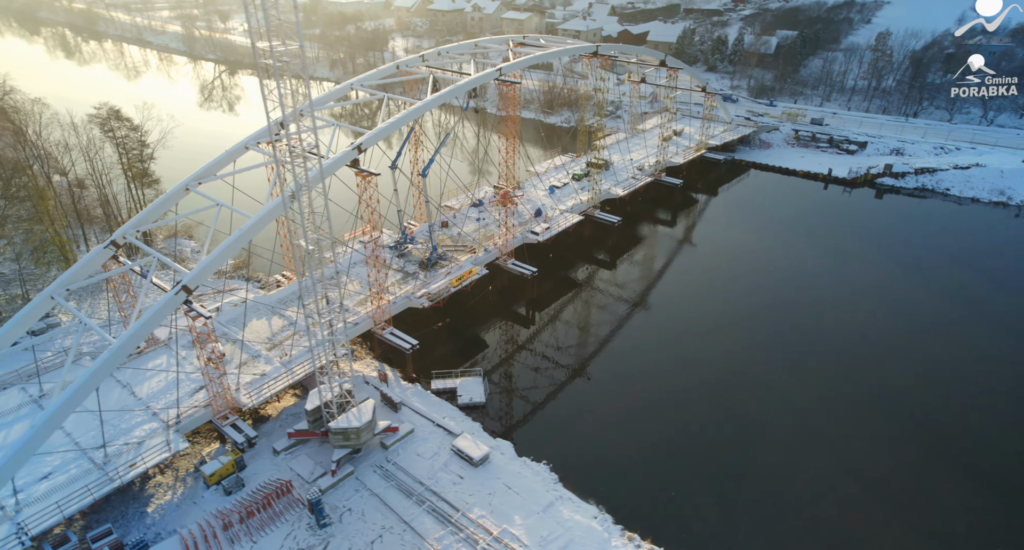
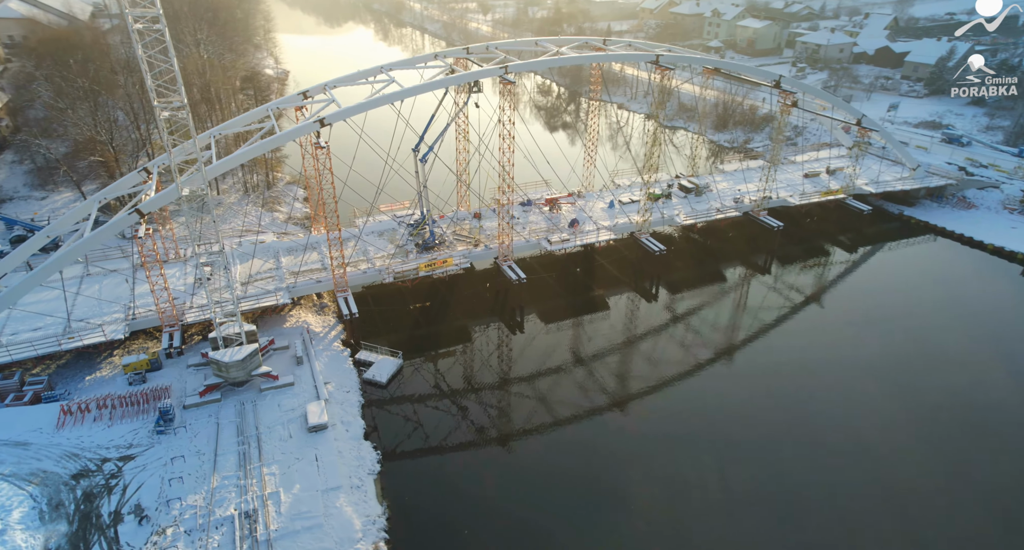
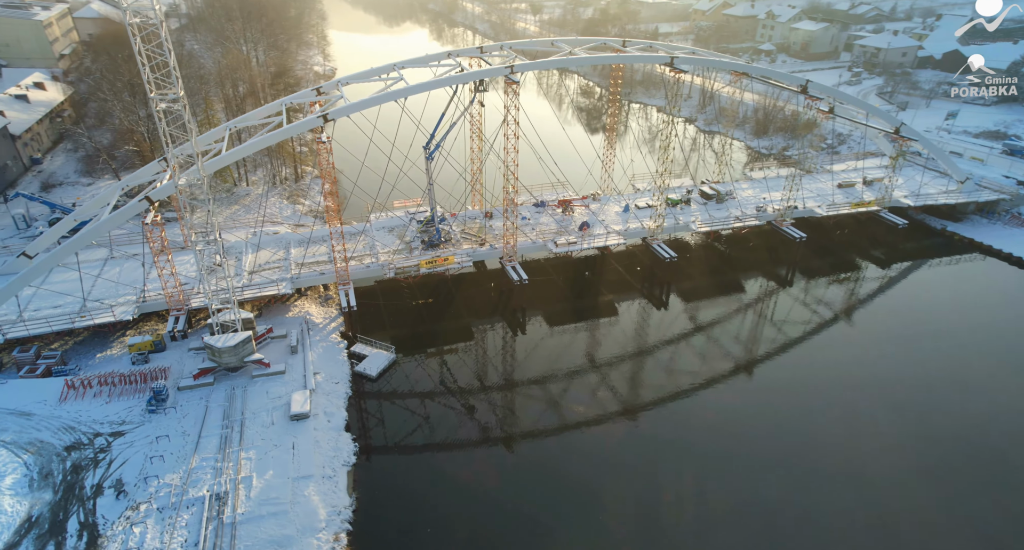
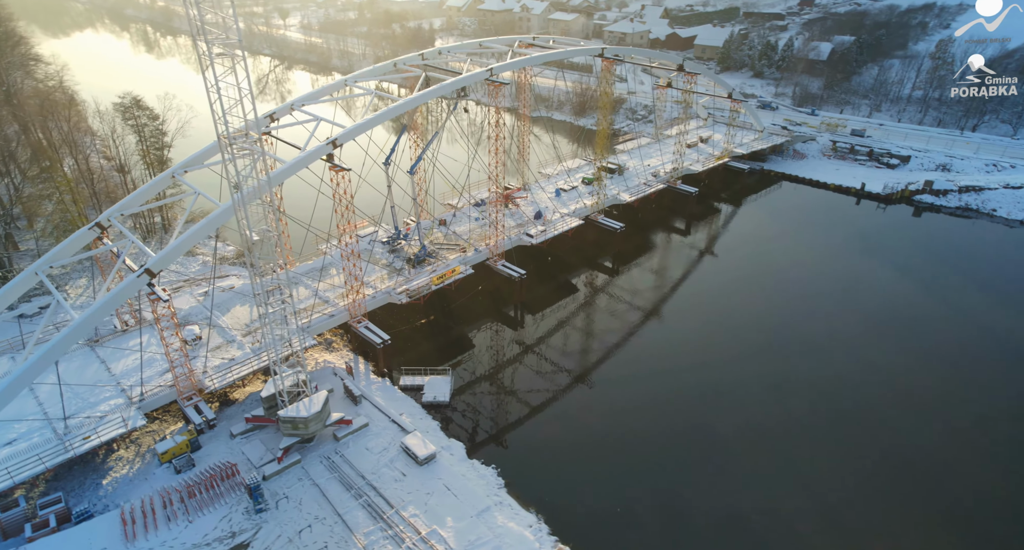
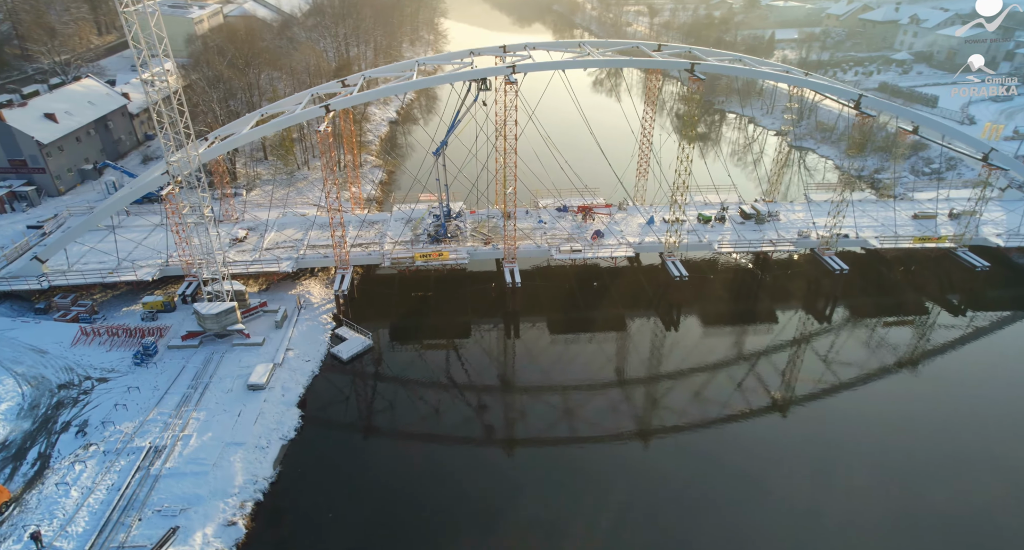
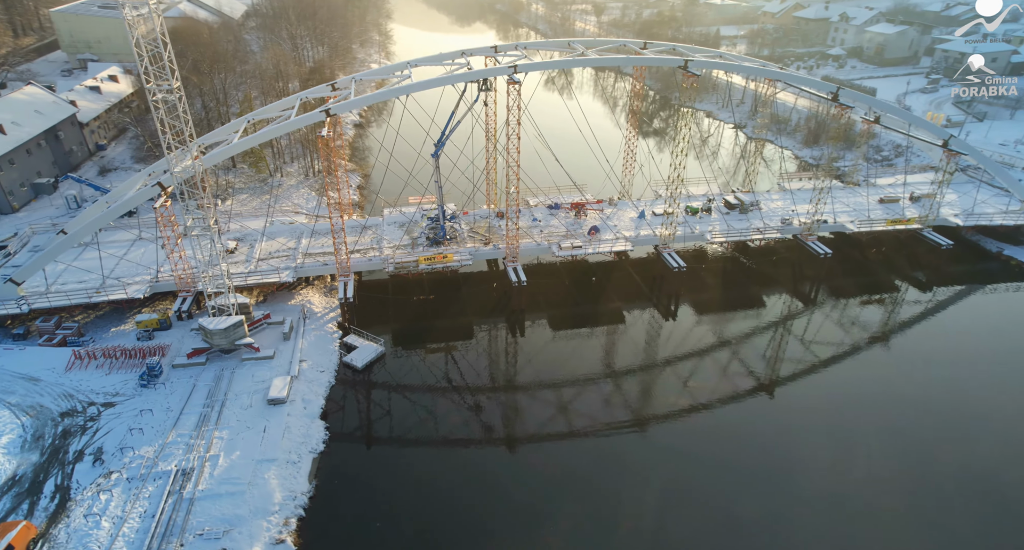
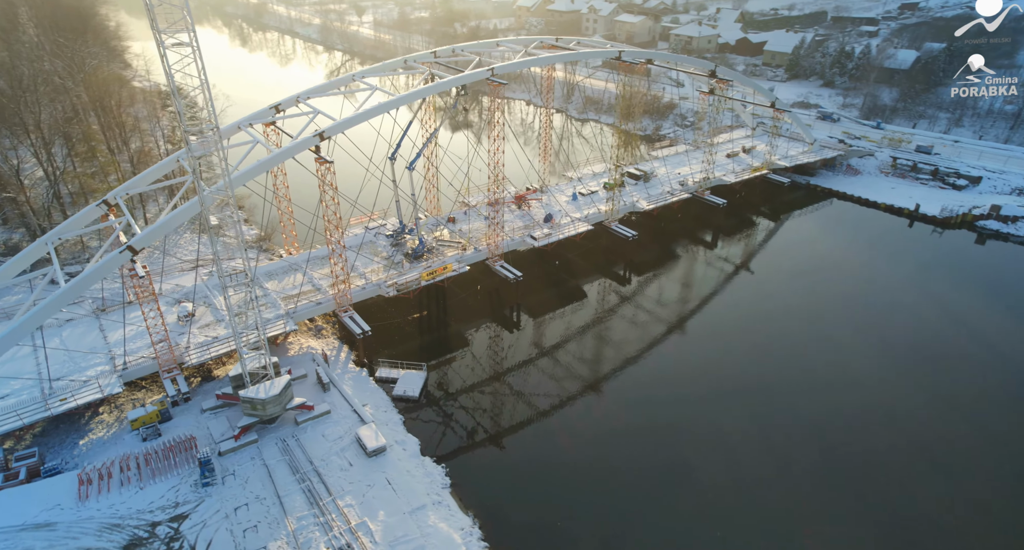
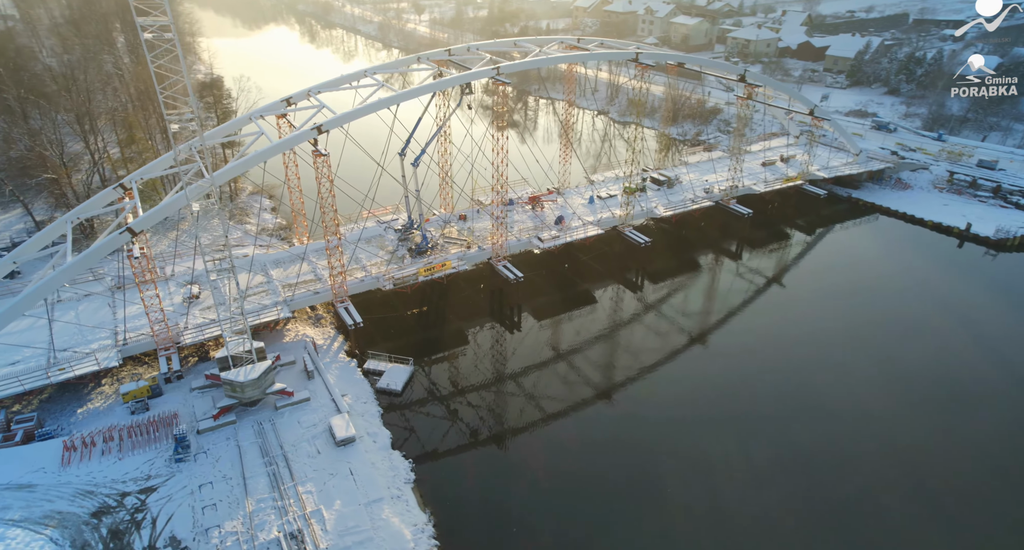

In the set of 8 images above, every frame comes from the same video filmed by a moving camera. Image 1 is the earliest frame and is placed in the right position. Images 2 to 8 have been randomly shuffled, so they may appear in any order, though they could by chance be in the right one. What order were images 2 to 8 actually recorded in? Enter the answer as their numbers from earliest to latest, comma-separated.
4, 7, 8, 2, 3, 6, 5
